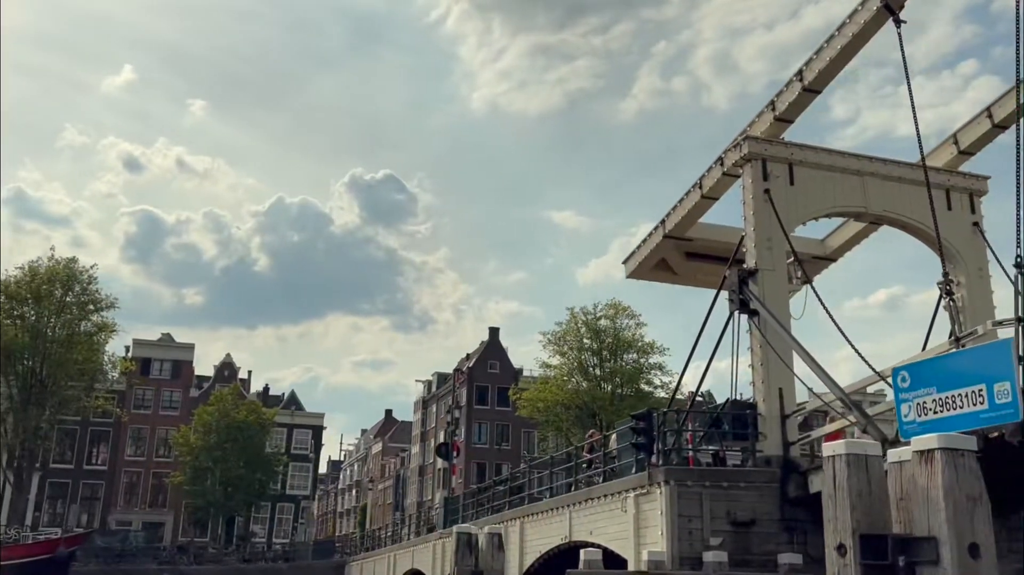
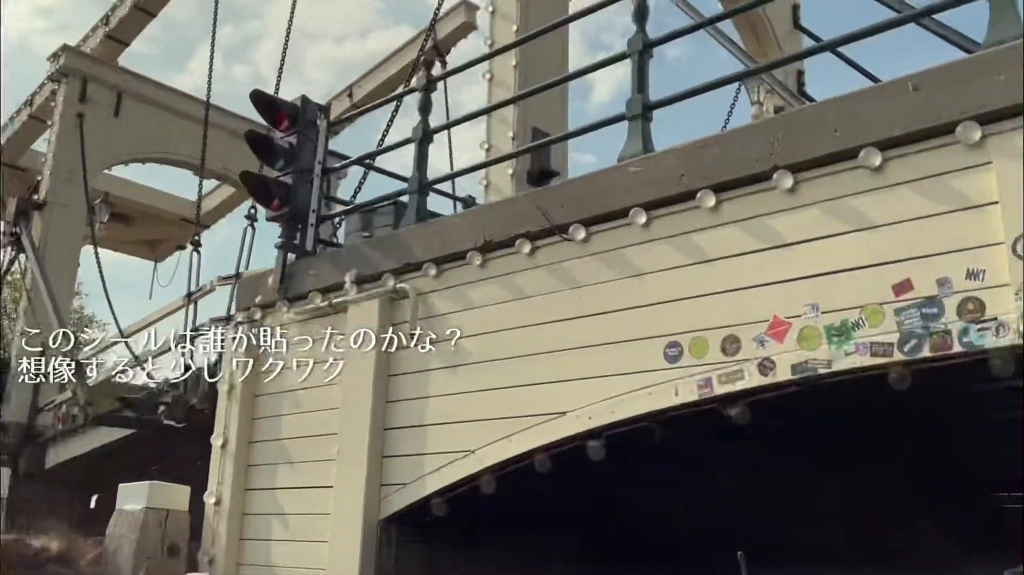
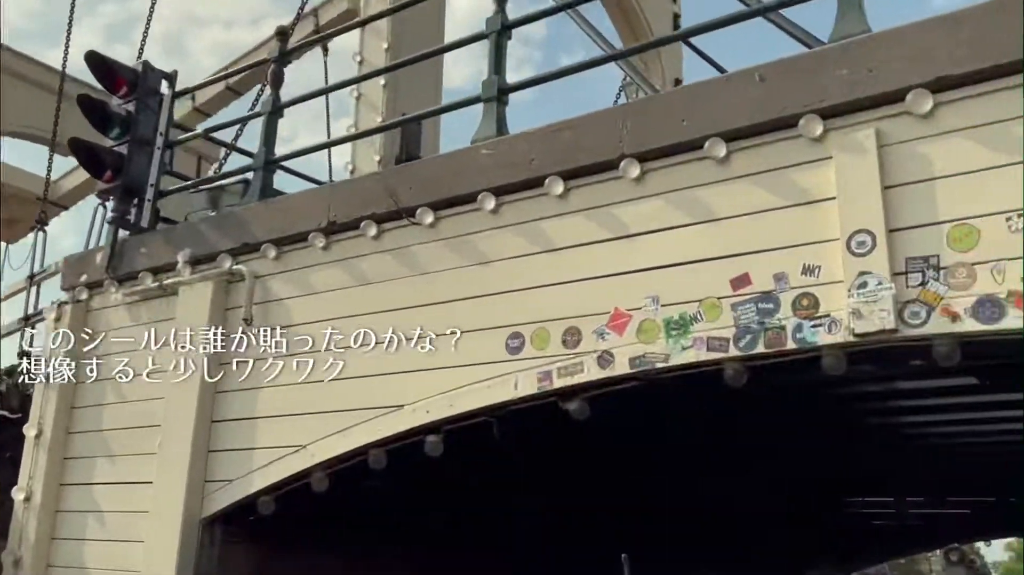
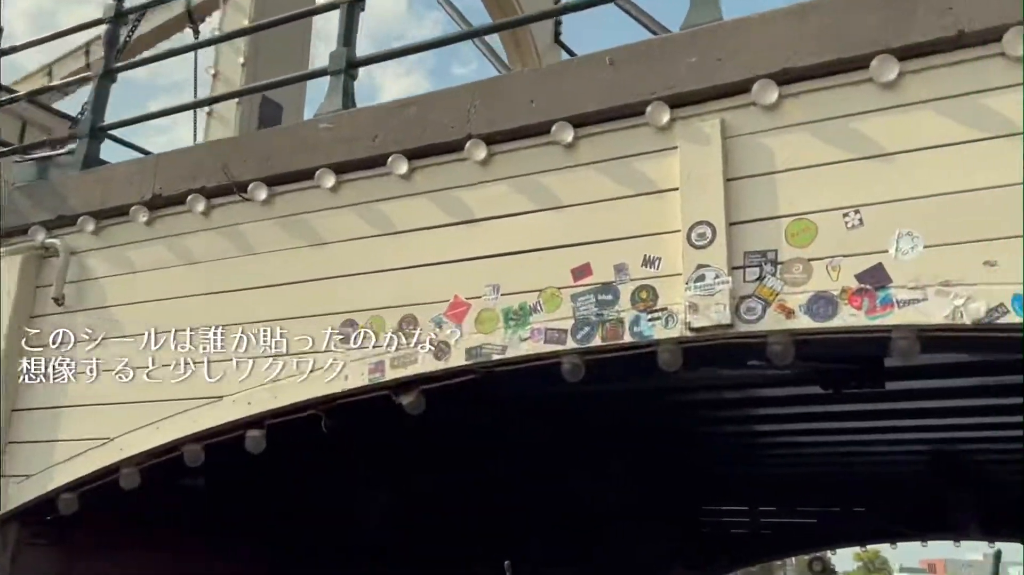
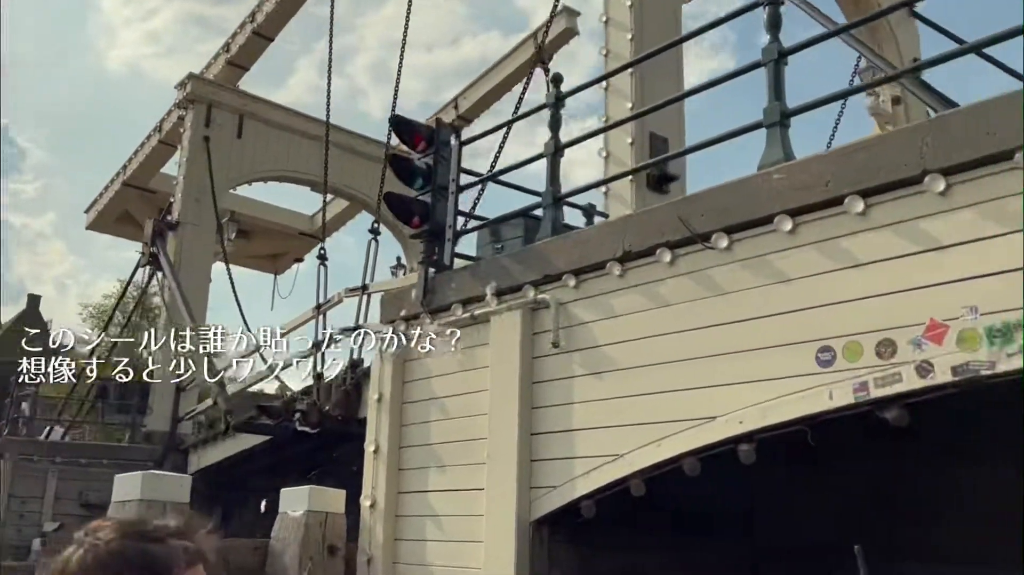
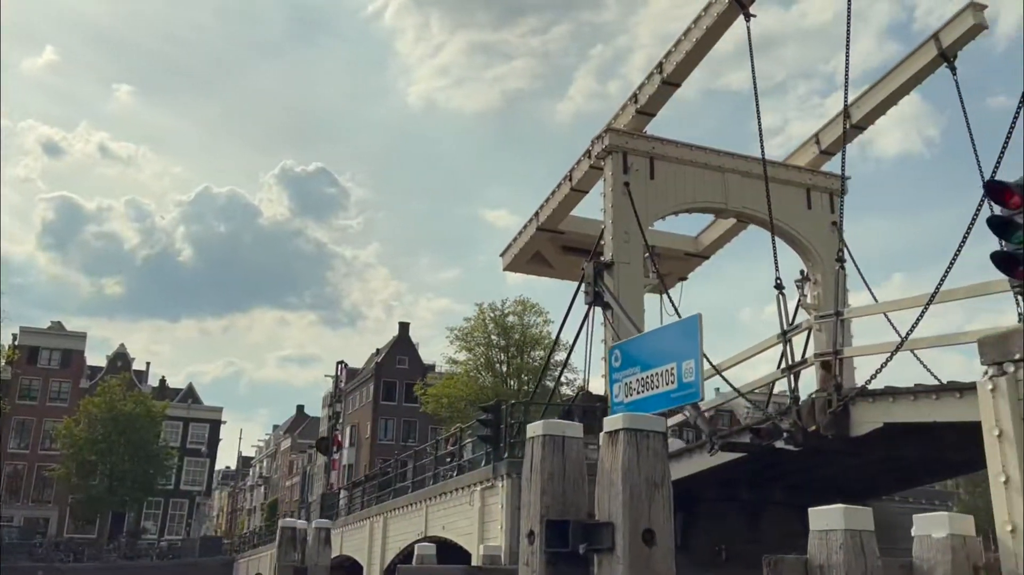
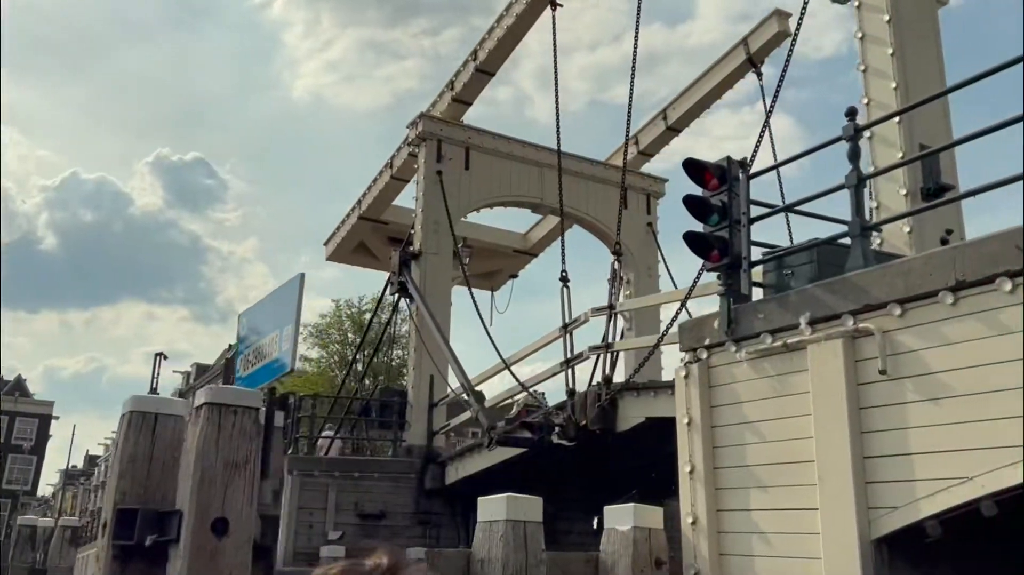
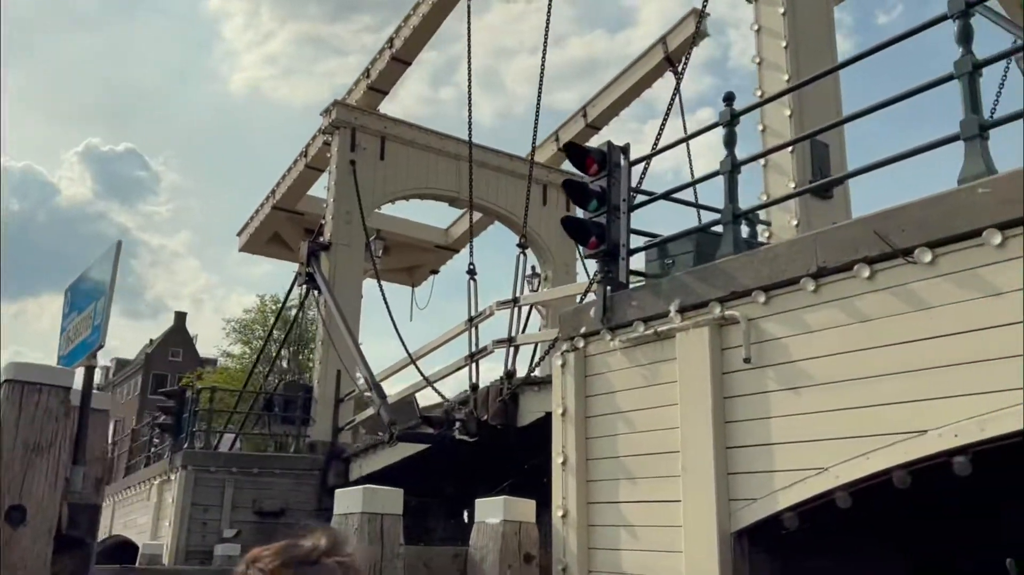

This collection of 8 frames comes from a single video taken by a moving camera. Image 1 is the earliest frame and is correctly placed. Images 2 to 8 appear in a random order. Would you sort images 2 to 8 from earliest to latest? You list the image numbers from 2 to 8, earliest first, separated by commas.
6, 7, 8, 5, 2, 3, 4
